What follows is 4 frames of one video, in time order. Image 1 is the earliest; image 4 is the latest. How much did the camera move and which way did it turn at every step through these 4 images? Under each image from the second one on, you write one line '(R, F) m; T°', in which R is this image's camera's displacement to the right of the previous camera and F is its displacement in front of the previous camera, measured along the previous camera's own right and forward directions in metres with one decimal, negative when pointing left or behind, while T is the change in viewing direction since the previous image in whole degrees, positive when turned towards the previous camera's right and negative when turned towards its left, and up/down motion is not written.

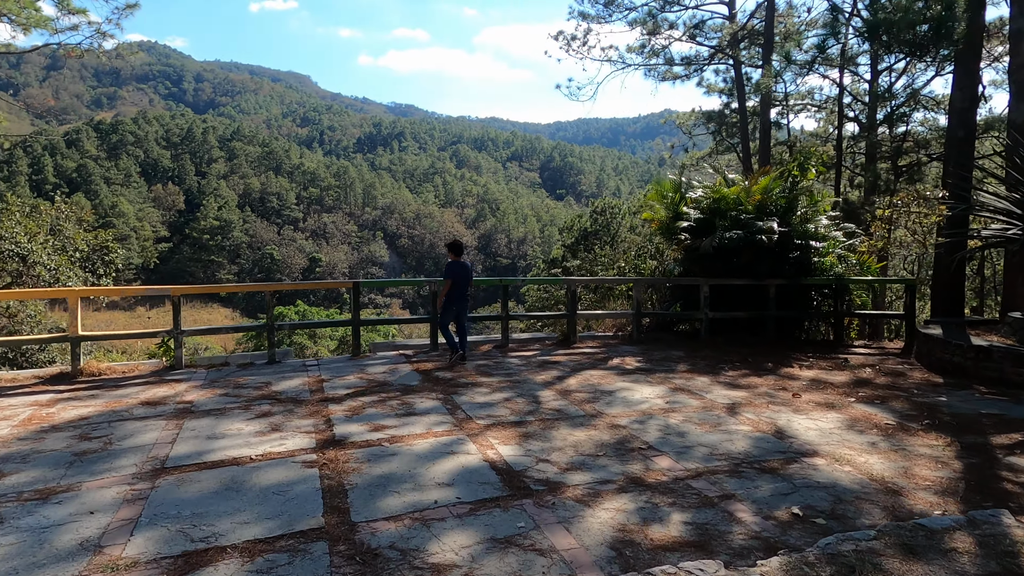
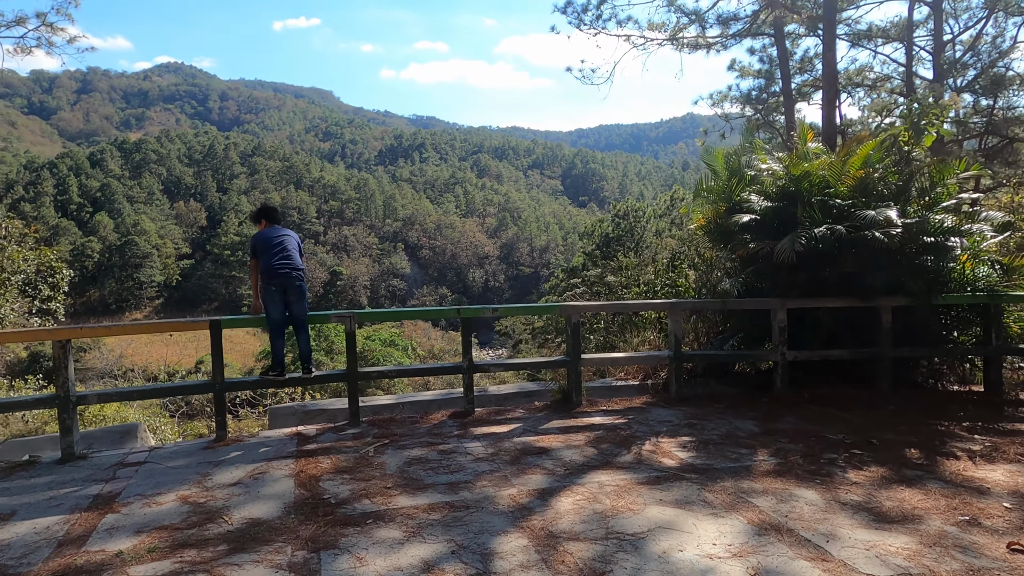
(+0.5, +2.9) m; -2°
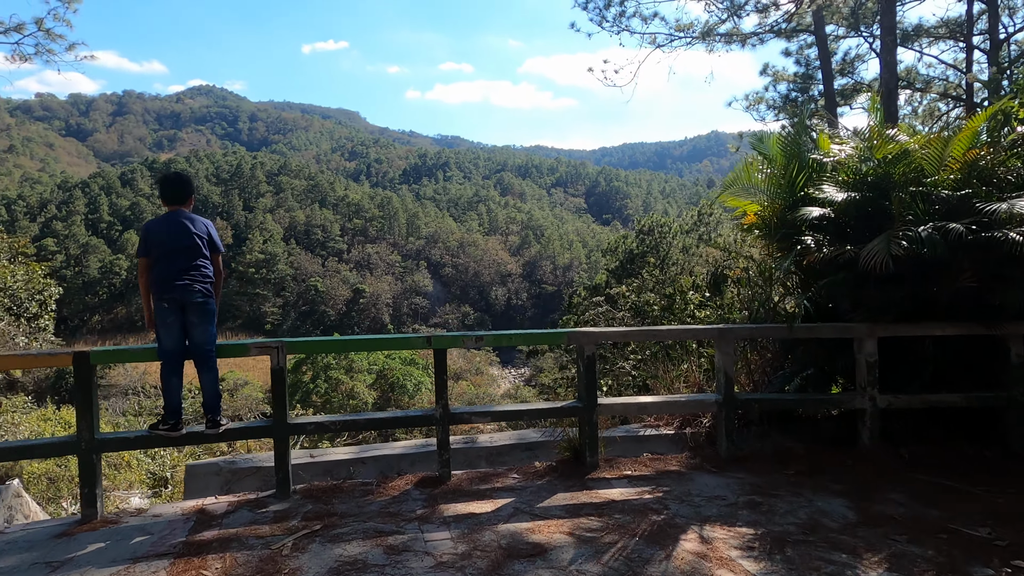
(+0.2, +1.3) m; -2°
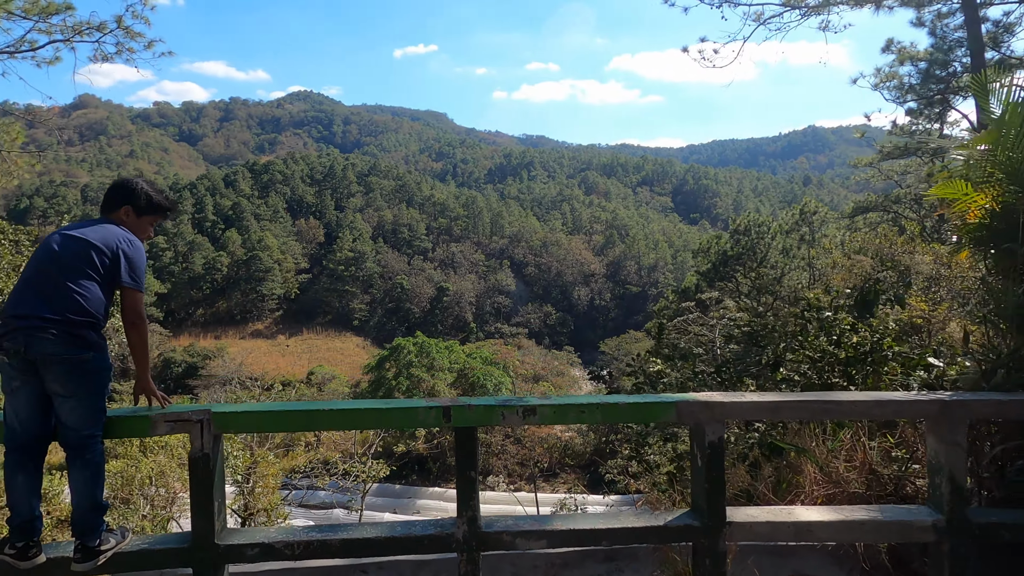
(0.0, +1.5) m; -7°
